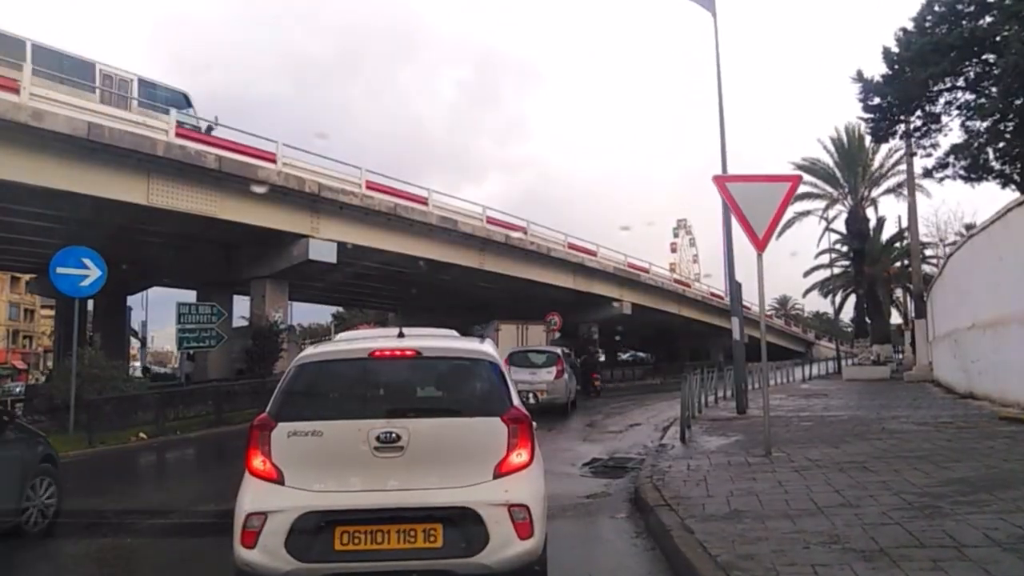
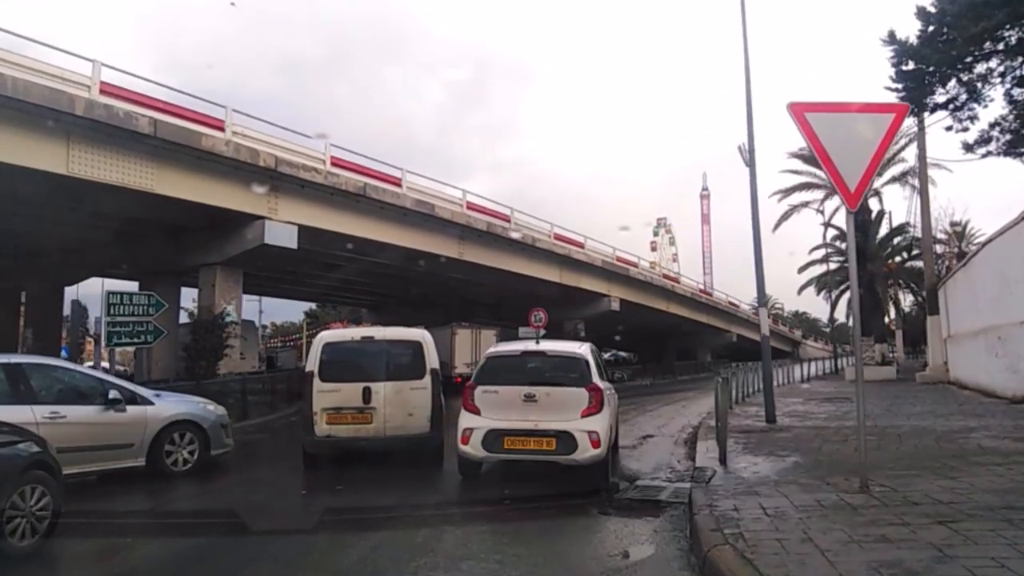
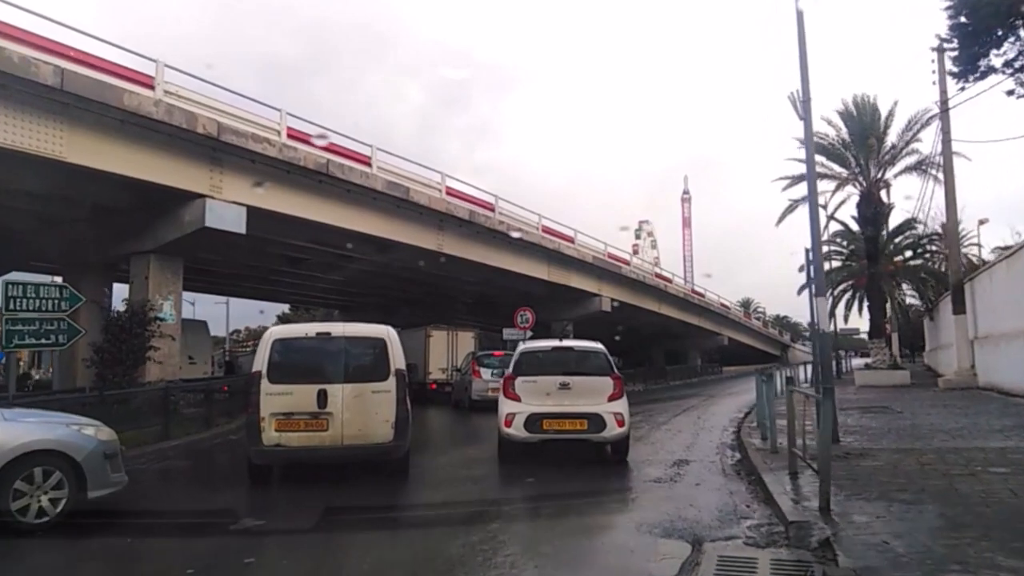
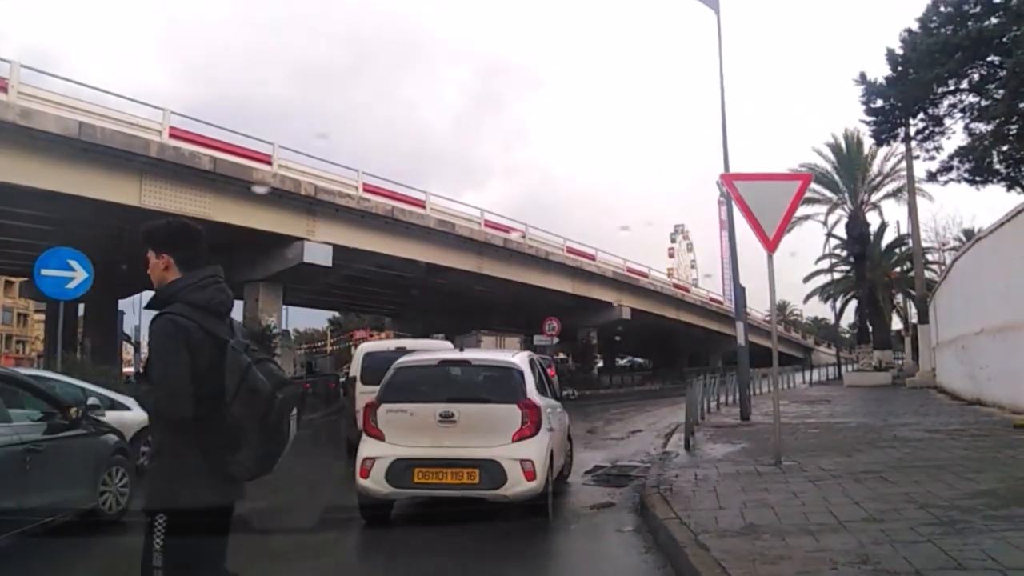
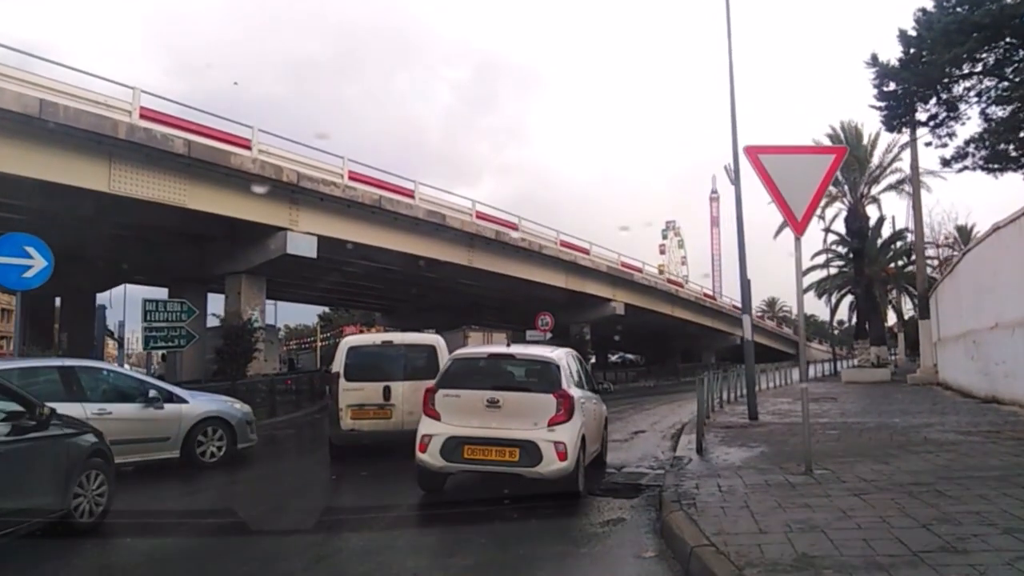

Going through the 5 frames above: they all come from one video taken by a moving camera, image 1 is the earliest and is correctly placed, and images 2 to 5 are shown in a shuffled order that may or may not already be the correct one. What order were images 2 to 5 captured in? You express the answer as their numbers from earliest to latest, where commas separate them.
4, 5, 2, 3
